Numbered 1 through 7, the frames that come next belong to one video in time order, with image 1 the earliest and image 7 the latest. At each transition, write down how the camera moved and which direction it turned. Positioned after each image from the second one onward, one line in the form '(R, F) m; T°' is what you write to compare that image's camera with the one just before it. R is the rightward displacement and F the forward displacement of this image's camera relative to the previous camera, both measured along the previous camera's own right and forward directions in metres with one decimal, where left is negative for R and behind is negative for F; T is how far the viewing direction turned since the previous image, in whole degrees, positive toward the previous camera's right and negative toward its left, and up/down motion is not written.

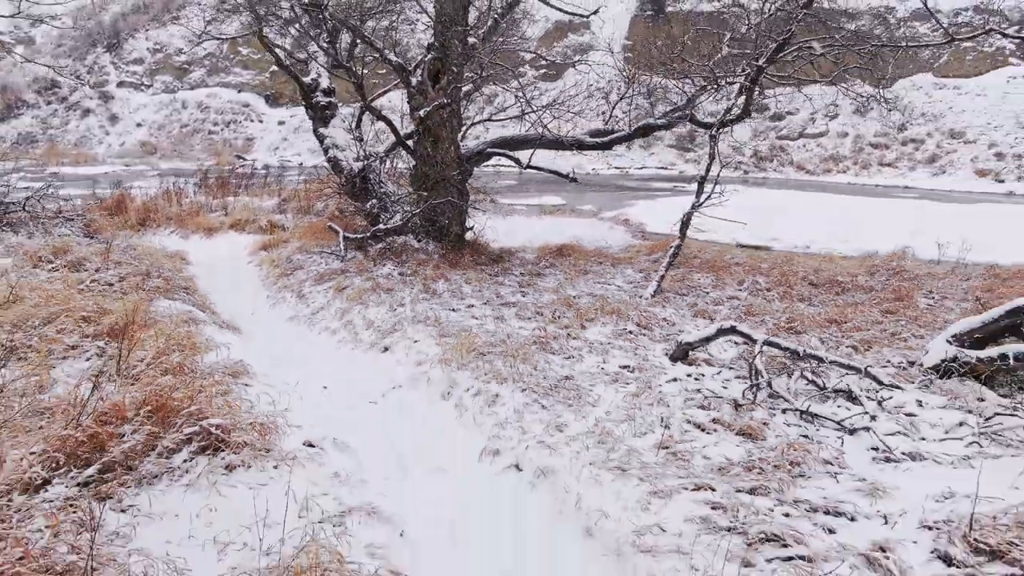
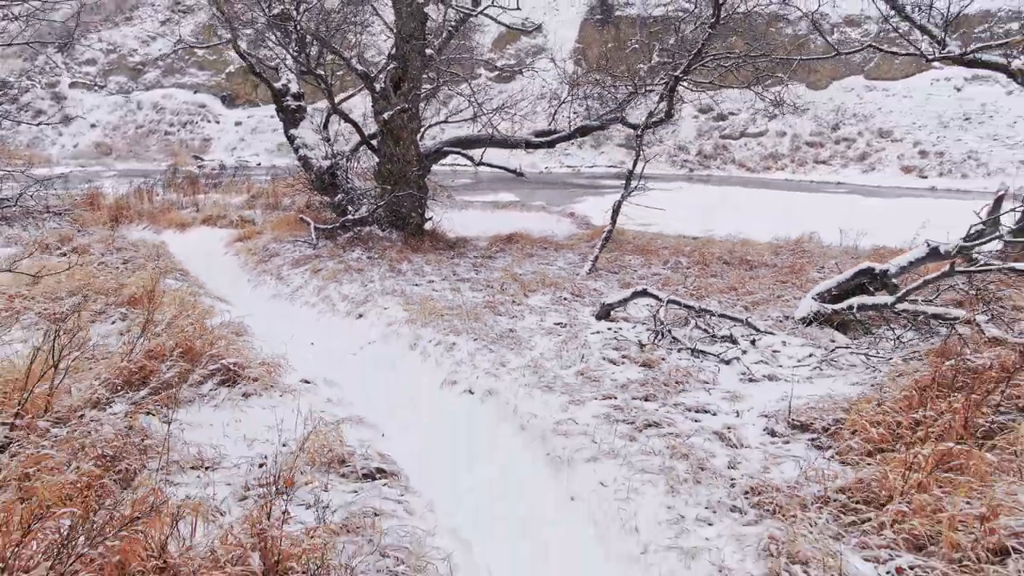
(0.0, -1.2) m; +3°
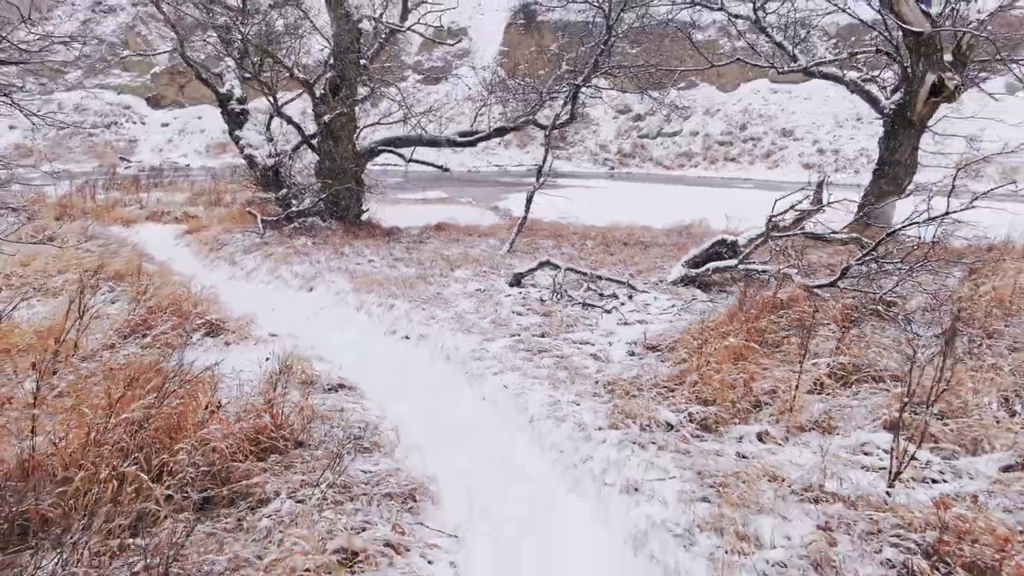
(0.0, -1.5) m; +5°
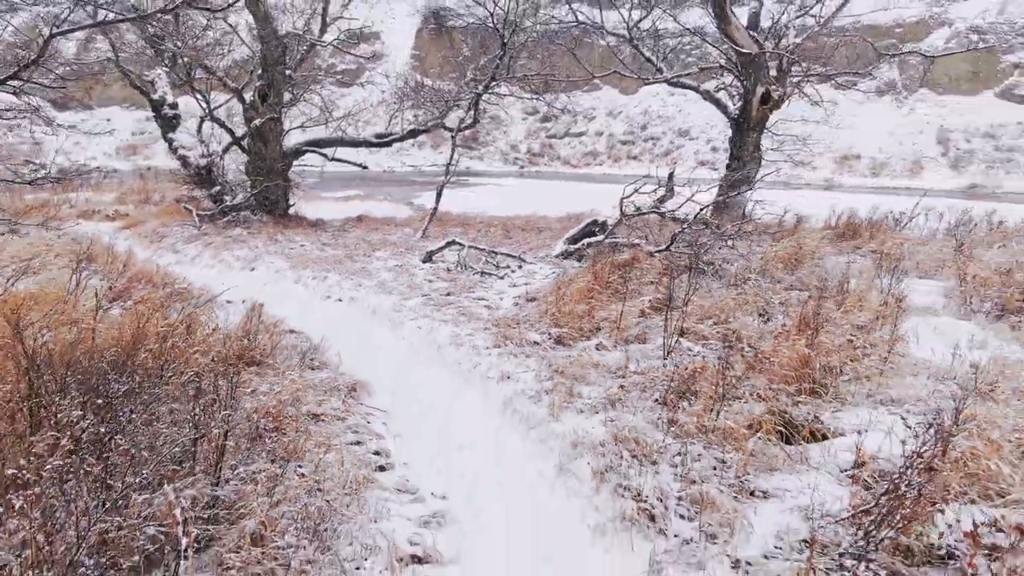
(+0.1, -1.8) m; +6°
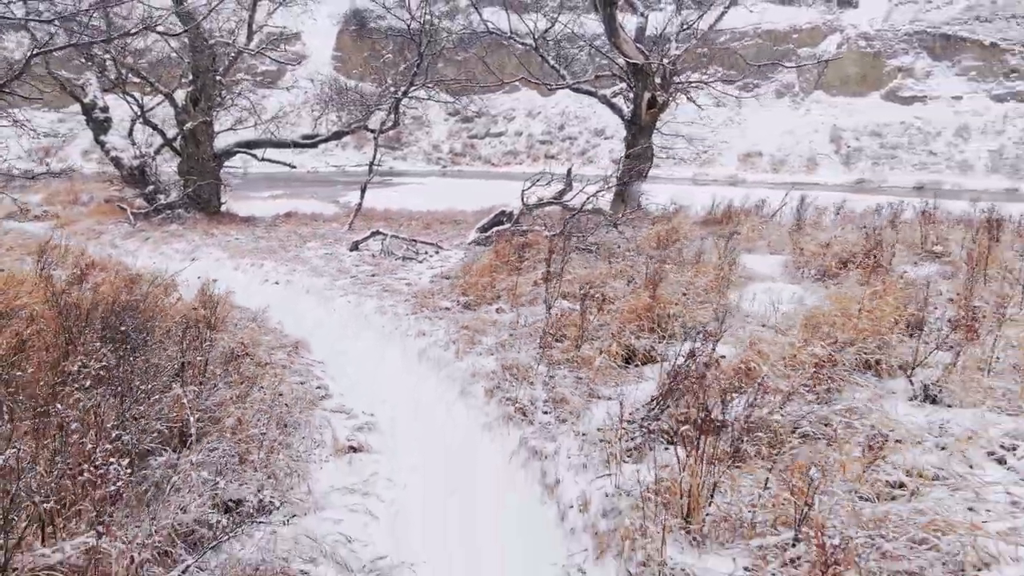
(+0.1, -1.3) m; +5°
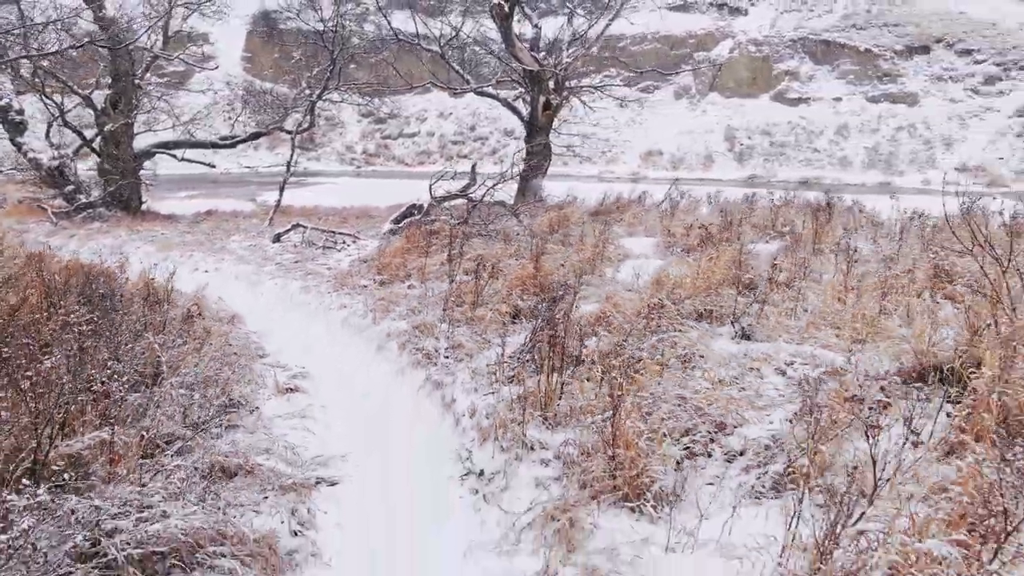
(+0.1, -1.2) m; +6°
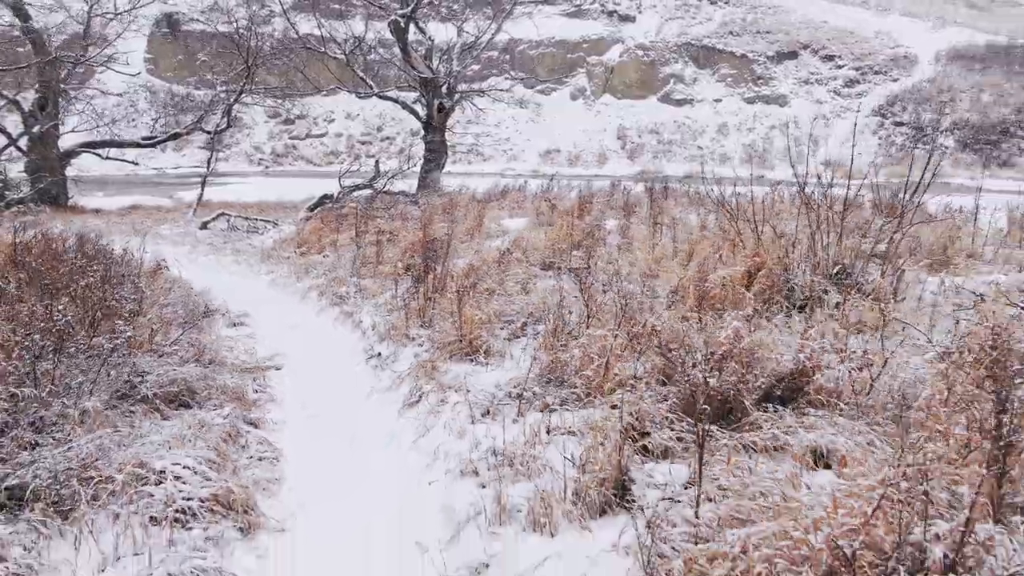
(+0.2, -2.2) m; +6°
